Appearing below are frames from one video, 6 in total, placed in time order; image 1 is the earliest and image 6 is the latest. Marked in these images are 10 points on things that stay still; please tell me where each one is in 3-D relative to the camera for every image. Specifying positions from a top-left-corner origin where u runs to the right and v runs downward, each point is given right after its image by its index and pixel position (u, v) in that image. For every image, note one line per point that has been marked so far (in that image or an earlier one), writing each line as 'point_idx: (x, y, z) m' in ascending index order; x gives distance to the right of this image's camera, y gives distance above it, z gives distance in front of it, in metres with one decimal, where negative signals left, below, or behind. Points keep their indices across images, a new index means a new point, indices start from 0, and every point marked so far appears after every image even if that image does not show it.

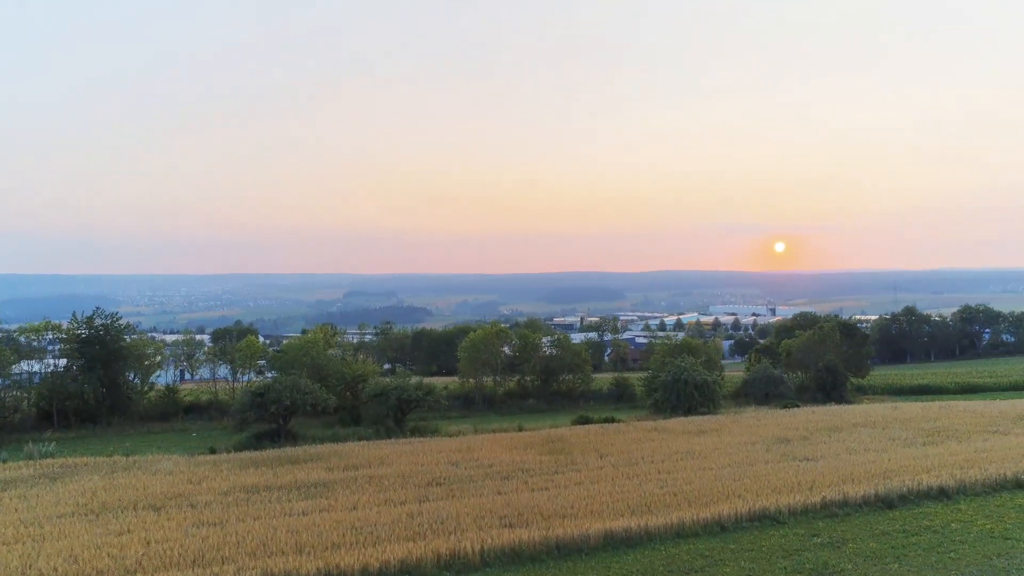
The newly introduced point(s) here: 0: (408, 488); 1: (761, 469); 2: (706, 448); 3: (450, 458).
0: (-2.1, -3.9, +14.7) m
1: (+5.5, -4.0, +16.5) m
2: (+5.1, -4.2, +19.5) m
3: (-1.5, -4.2, +18.6) m
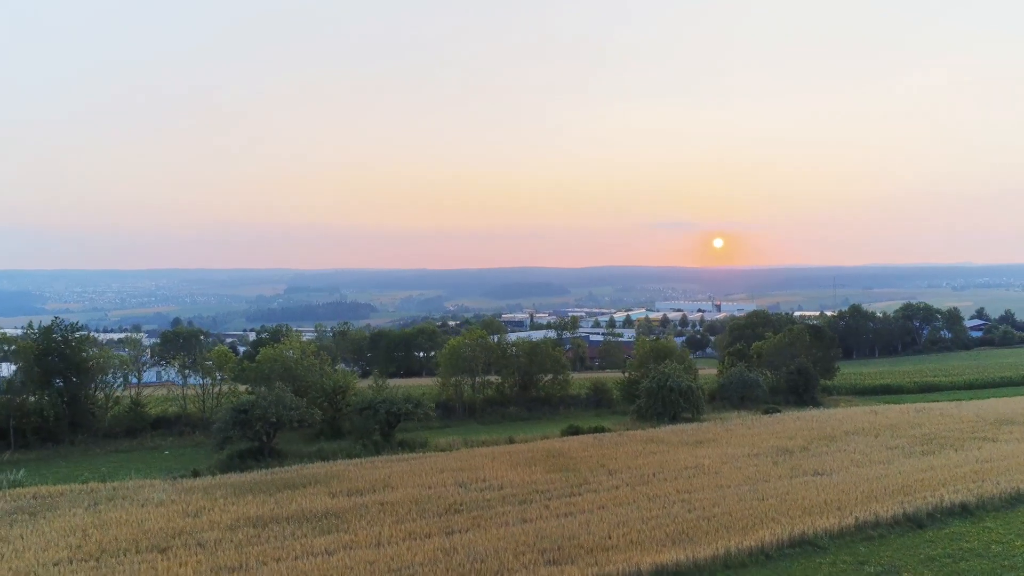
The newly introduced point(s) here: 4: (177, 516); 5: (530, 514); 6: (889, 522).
0: (-1.6, -4.3, +13.9) m
1: (+5.8, -4.3, +16.3) m
2: (+5.2, -4.5, +19.2) m
3: (-1.4, -4.5, +17.8) m
4: (-6.4, -4.4, +14.4) m
5: (+0.3, -4.3, +14.4) m
6: (+6.9, -4.3, +13.7) m
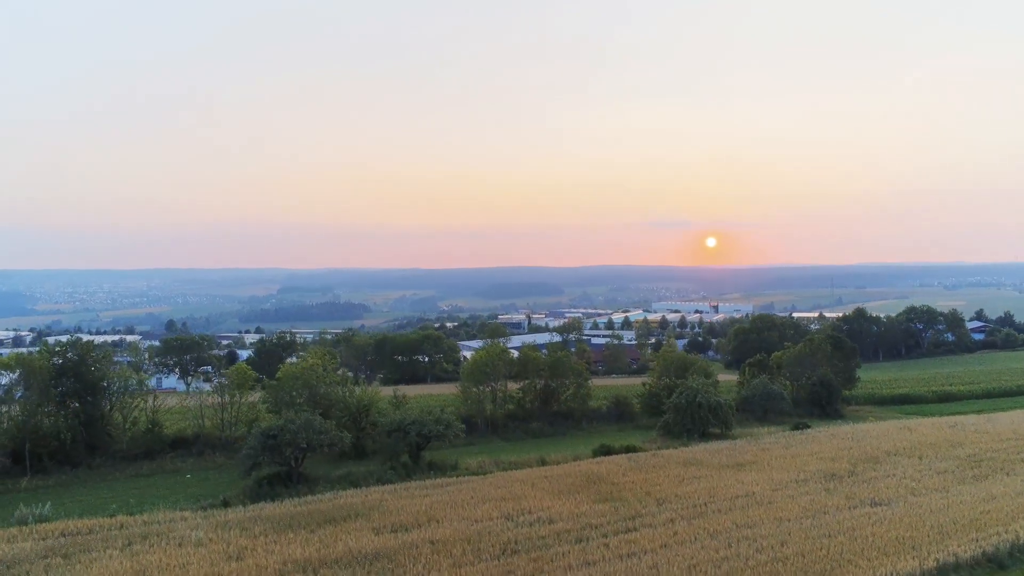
0: (-0.5, -4.8, +13.2) m
1: (+6.9, -4.9, +15.6) m
2: (+6.2, -5.0, +18.6) m
3: (-0.3, -5.1, +17.1) m
4: (-5.3, -5.0, +13.6) m
5: (+1.5, -4.9, +13.7) m
6: (+8.0, -4.8, +13.1) m
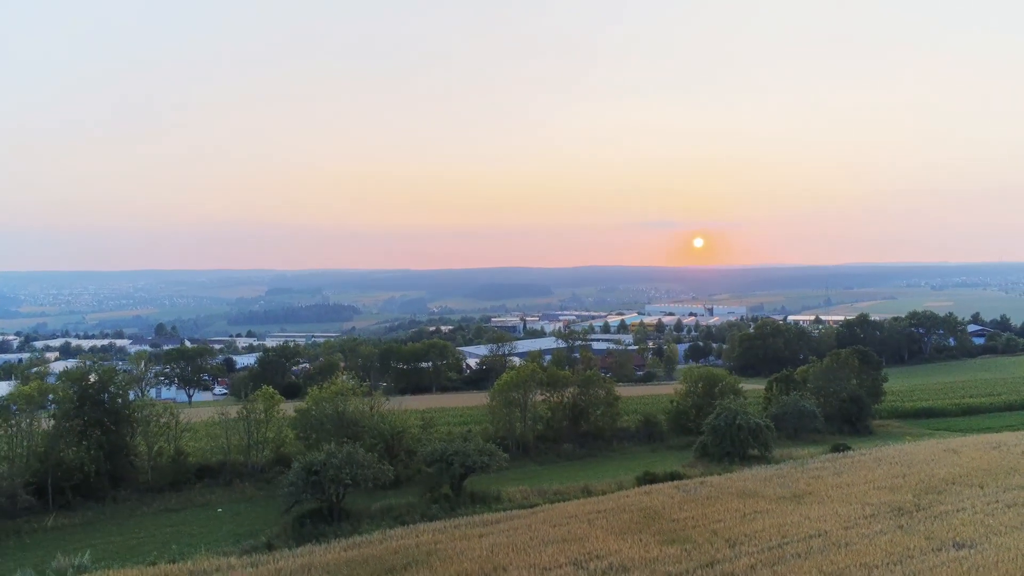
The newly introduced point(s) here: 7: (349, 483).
0: (+1.1, -5.5, +12.3) m
1: (+8.4, -5.5, +14.9) m
2: (+7.7, -5.7, +17.8) m
3: (+1.2, -5.8, +16.2) m
4: (-3.8, -5.7, +12.7) m
5: (+3.0, -5.6, +12.8) m
6: (+9.5, -5.5, +12.3) m
7: (-4.3, -5.1, +19.6) m
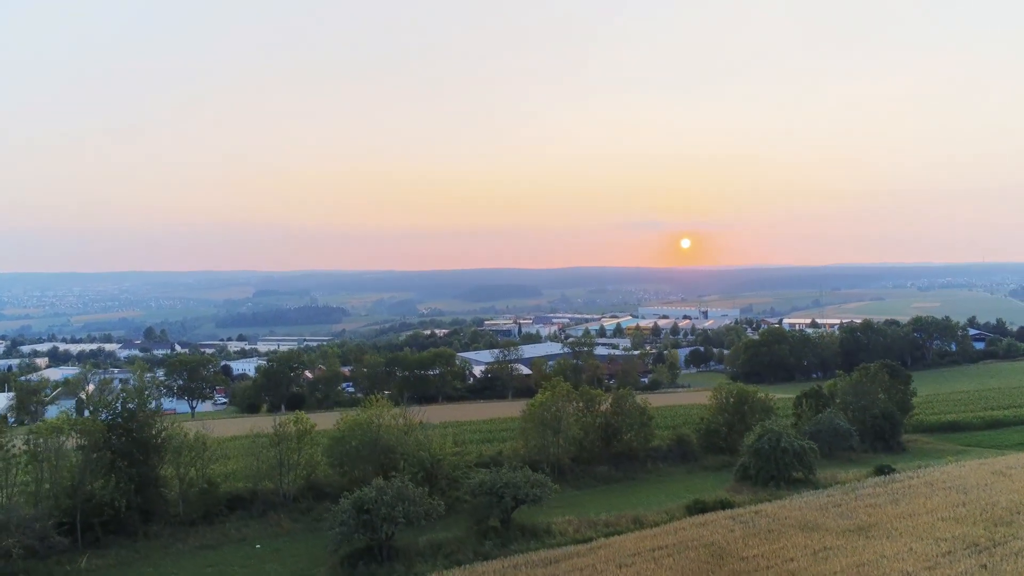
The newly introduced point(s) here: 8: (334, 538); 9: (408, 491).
0: (+2.7, -6.2, +11.5) m
1: (+10.0, -6.2, +14.1) m
2: (+9.2, -6.4, +17.0) m
3: (+2.7, -6.5, +15.4) m
4: (-2.2, -6.4, +11.7) m
5: (+4.6, -6.3, +12.0) m
6: (+11.2, -6.2, +11.6) m
7: (-2.8, -5.8, +18.7) m
8: (-4.6, -6.3, +18.9) m
9: (-2.7, -5.3, +19.4) m
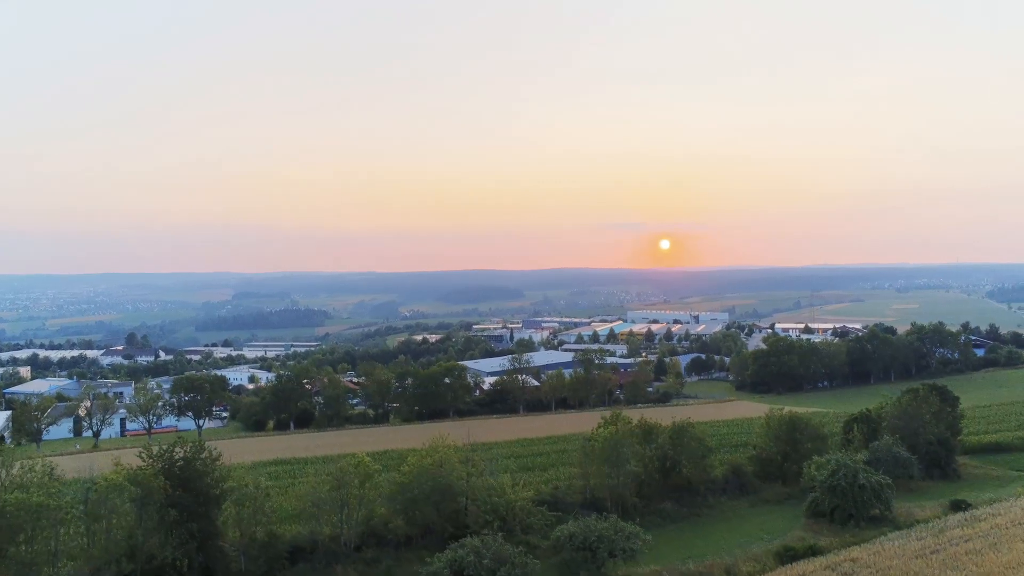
0: (+5.4, -7.3, +10.2) m
1: (+12.6, -7.2, +13.0) m
2: (+11.8, -7.4, +15.9) m
3: (+5.4, -7.5, +14.1) m
4: (+0.5, -7.4, +10.3) m
5: (+7.3, -7.3, +10.8) m
6: (+13.9, -7.2, +10.5) m
7: (-0.2, -6.9, +17.3) m
8: (-2.0, -7.3, +17.4) m
9: (-0.2, -6.3, +18.0) m
